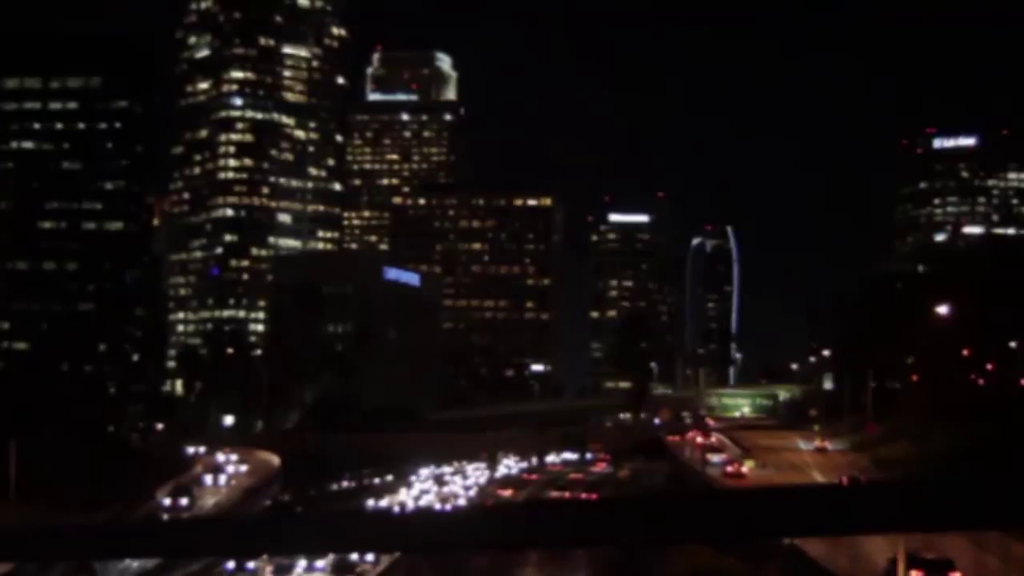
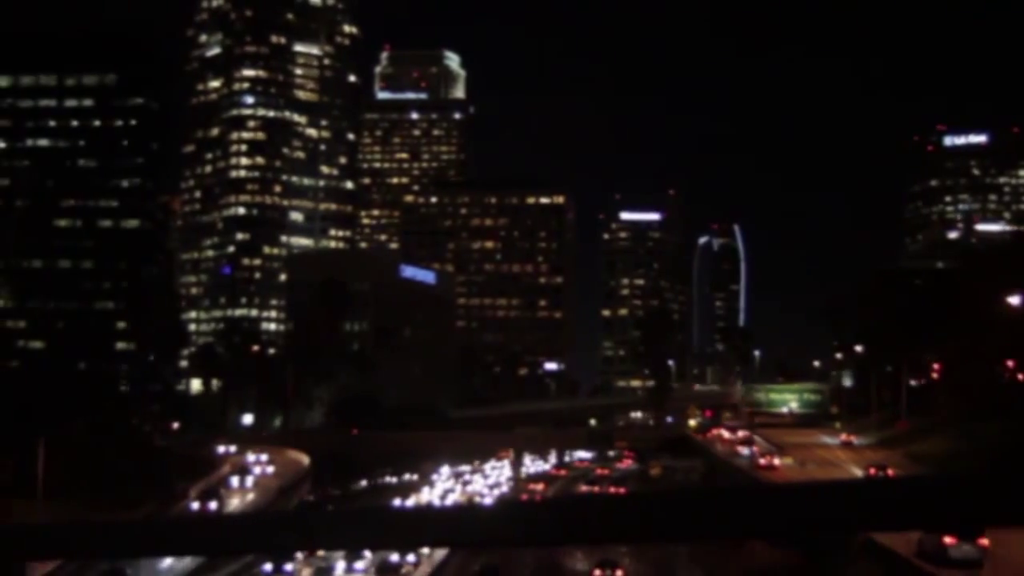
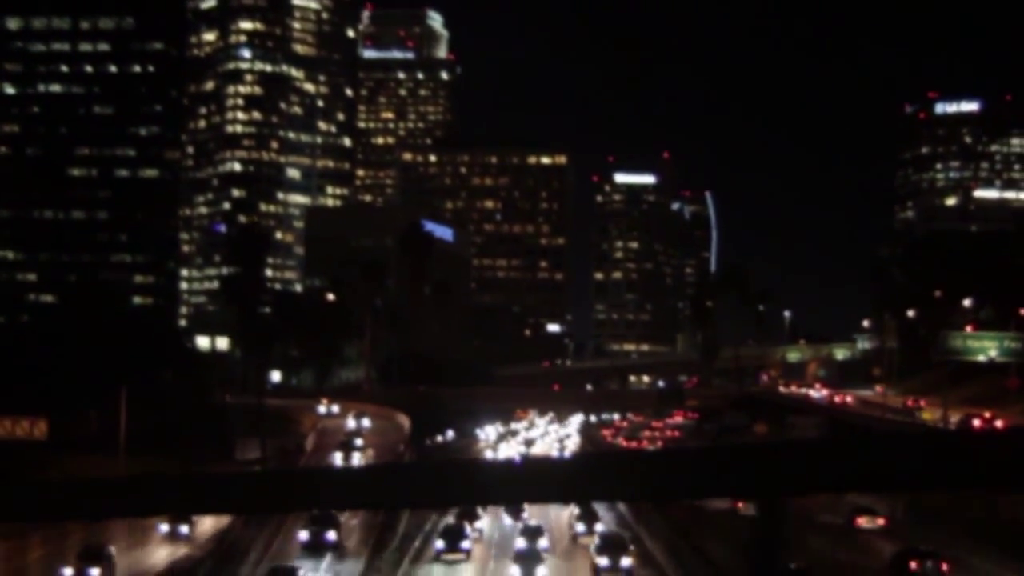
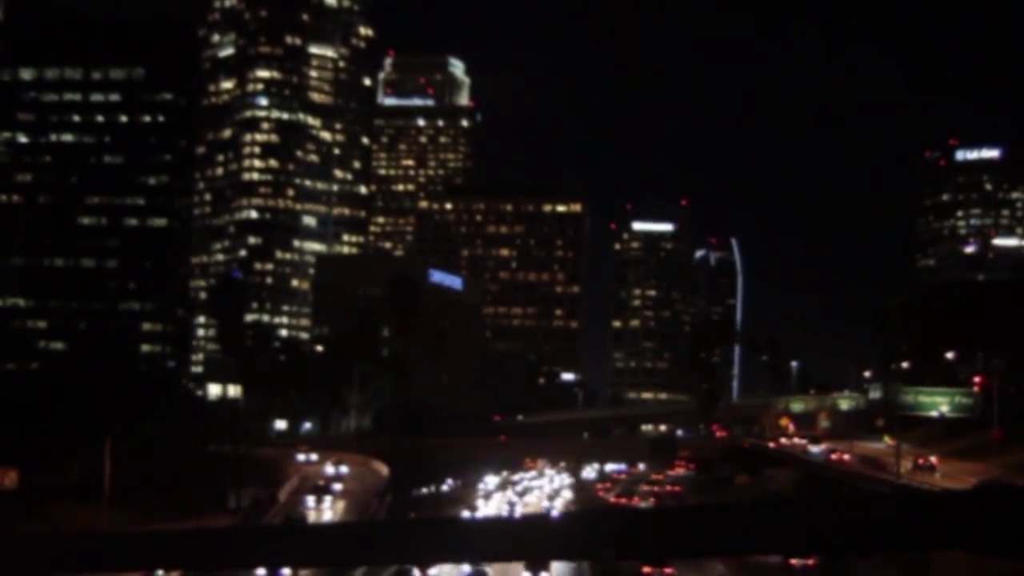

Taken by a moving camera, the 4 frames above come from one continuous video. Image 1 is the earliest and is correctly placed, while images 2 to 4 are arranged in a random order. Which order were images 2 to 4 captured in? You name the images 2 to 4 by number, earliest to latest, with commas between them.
2, 4, 3
